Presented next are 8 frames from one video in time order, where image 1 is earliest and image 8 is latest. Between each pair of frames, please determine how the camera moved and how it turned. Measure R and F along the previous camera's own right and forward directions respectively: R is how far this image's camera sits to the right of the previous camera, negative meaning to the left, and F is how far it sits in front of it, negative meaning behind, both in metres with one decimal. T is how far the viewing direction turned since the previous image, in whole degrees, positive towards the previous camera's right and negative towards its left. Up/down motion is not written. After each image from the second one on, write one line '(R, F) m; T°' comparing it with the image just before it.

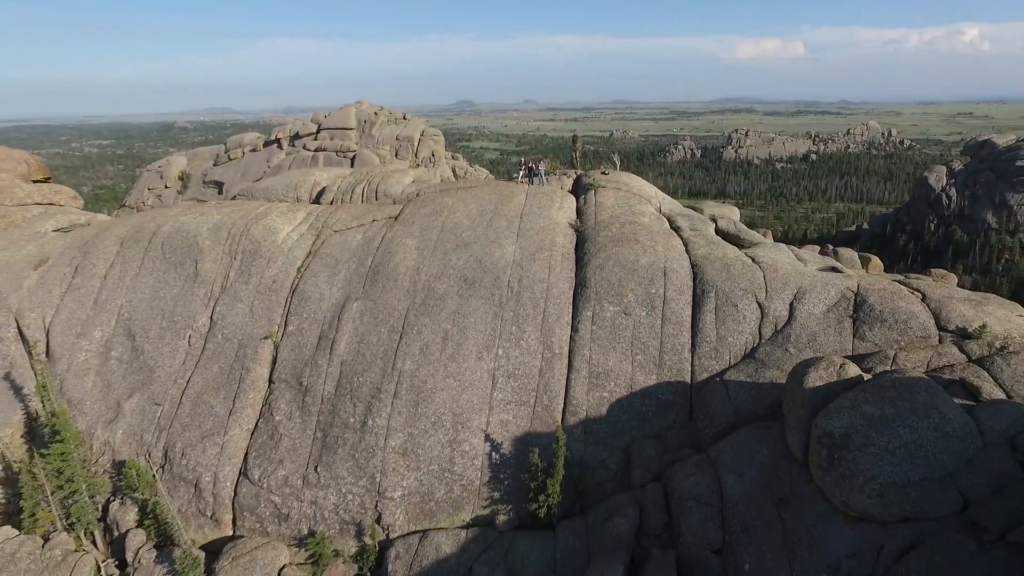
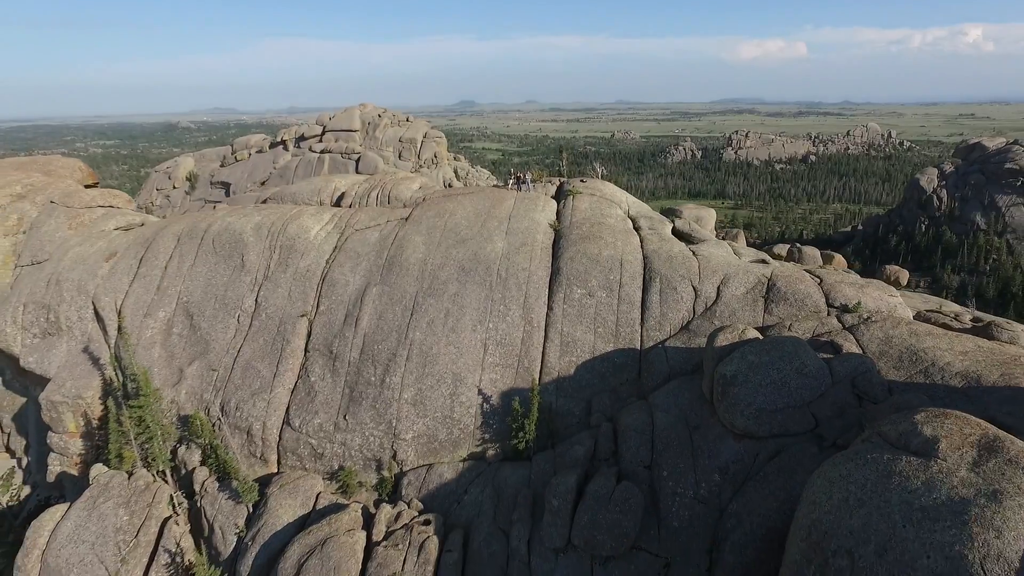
(+0.4, -3.6) m; 0°
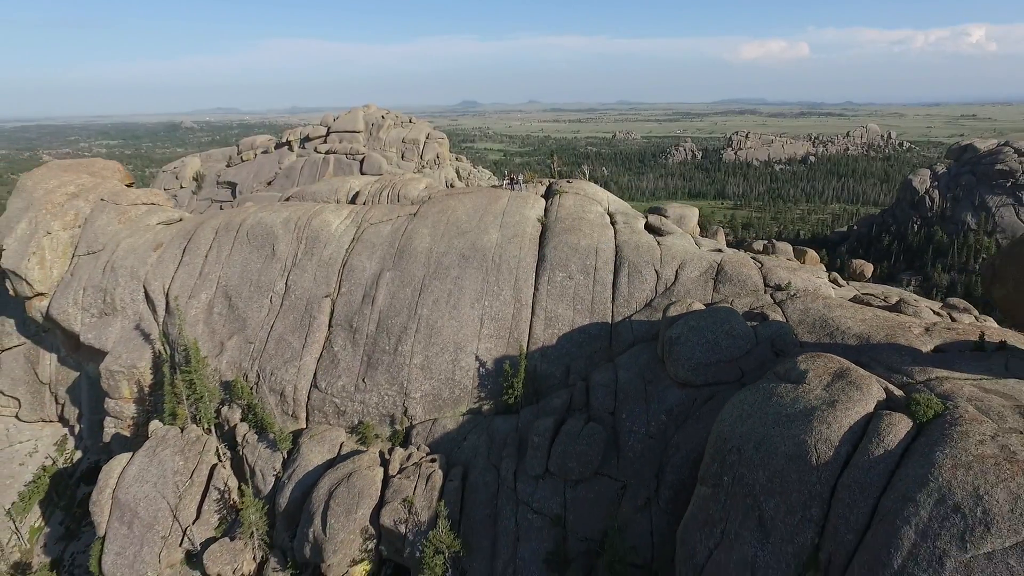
(+0.3, -3.3) m; 0°
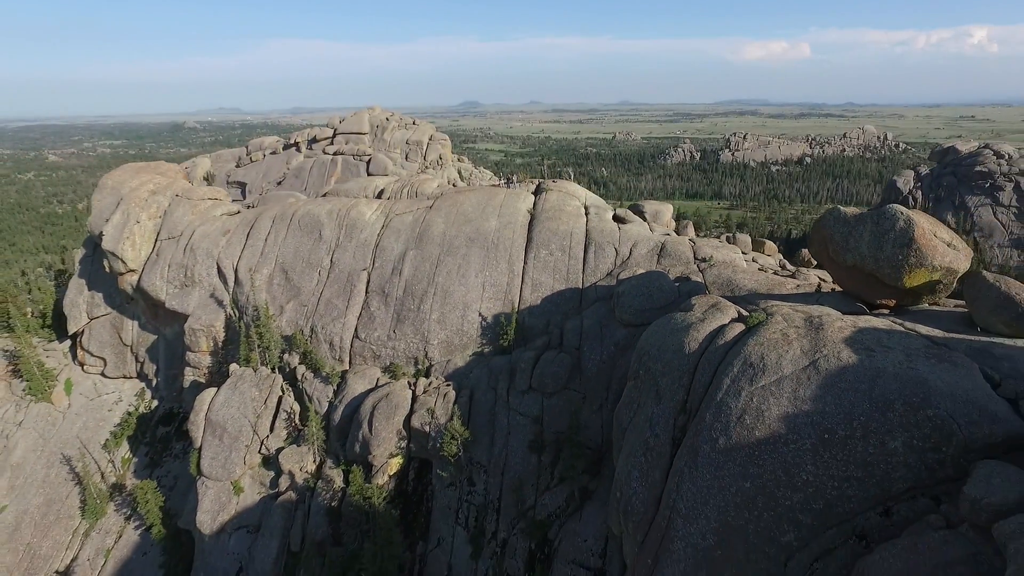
(+0.3, -6.5) m; 0°
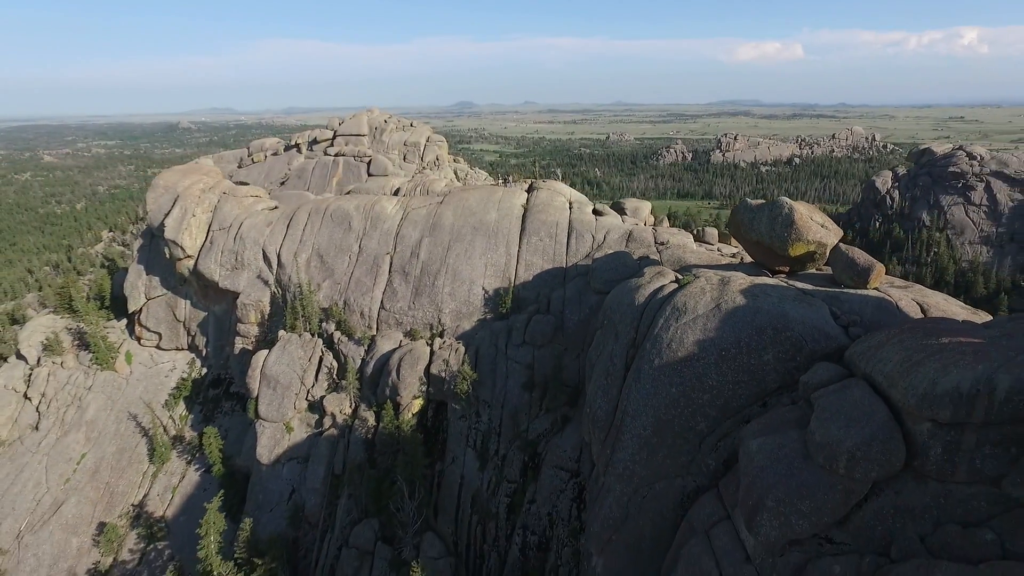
(-0.1, -6.3) m; 0°
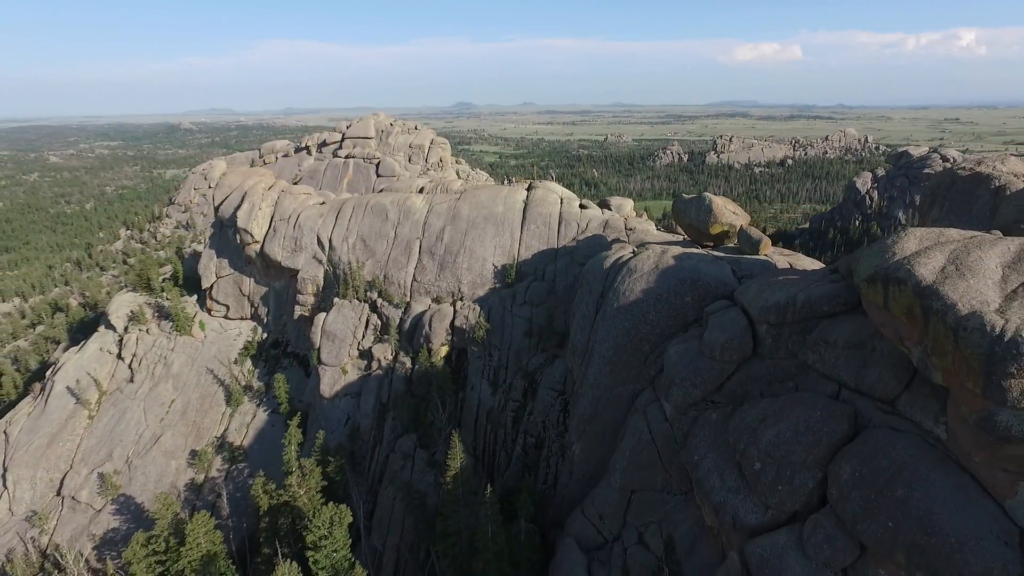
(-0.3, -9.6) m; 0°
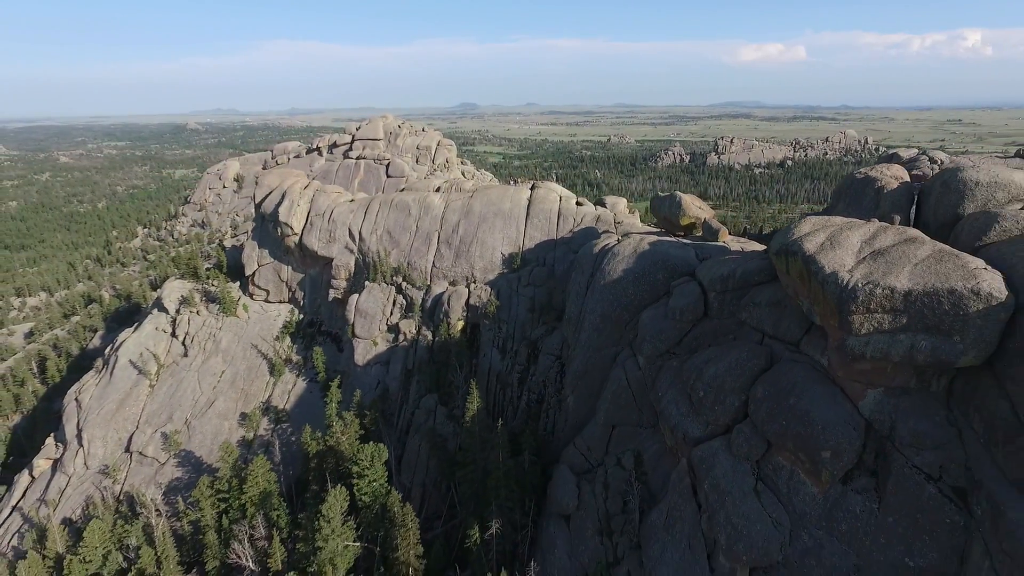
(-0.2, -7.2) m; 0°
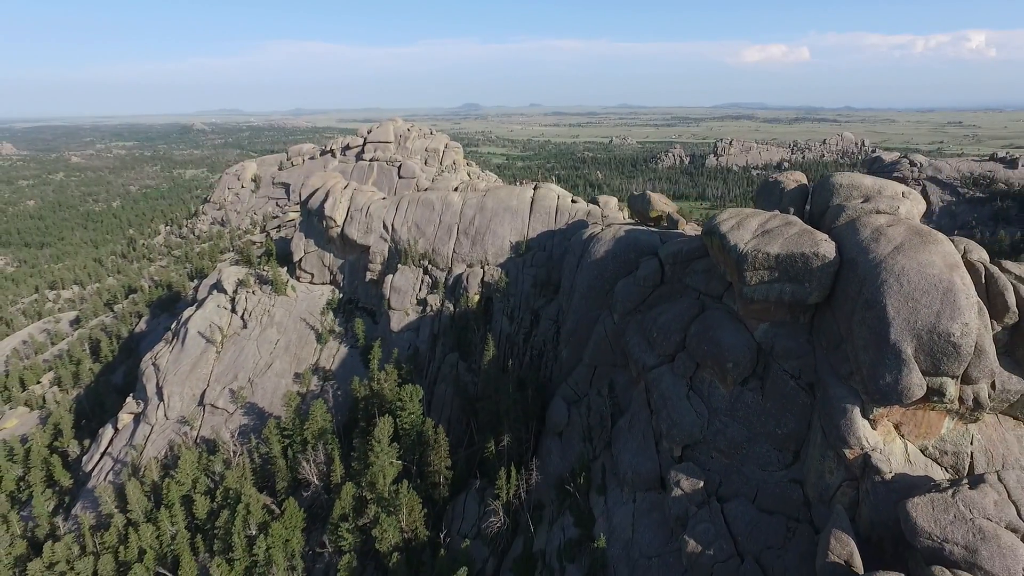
(-0.3, -11.1) m; 0°
